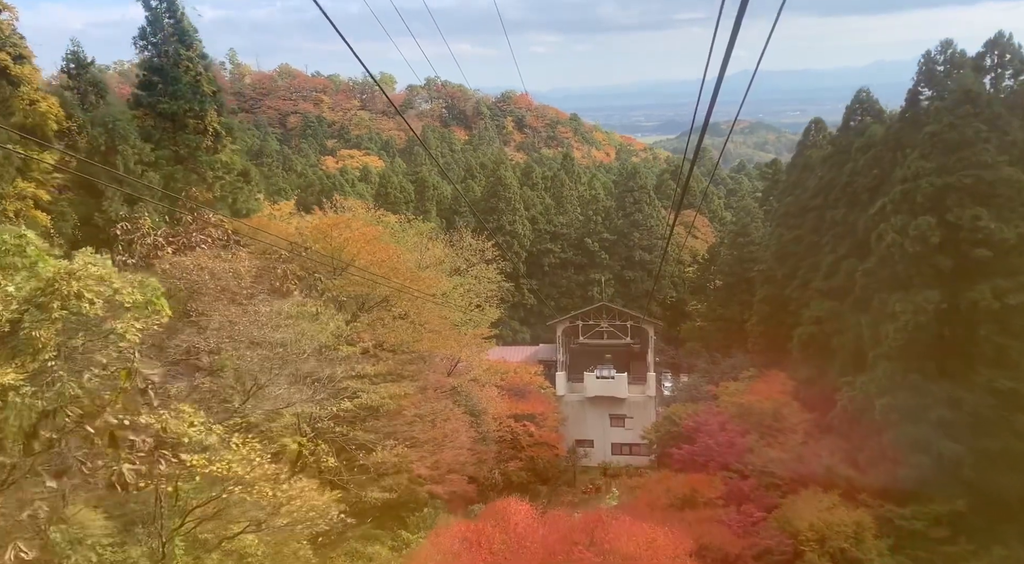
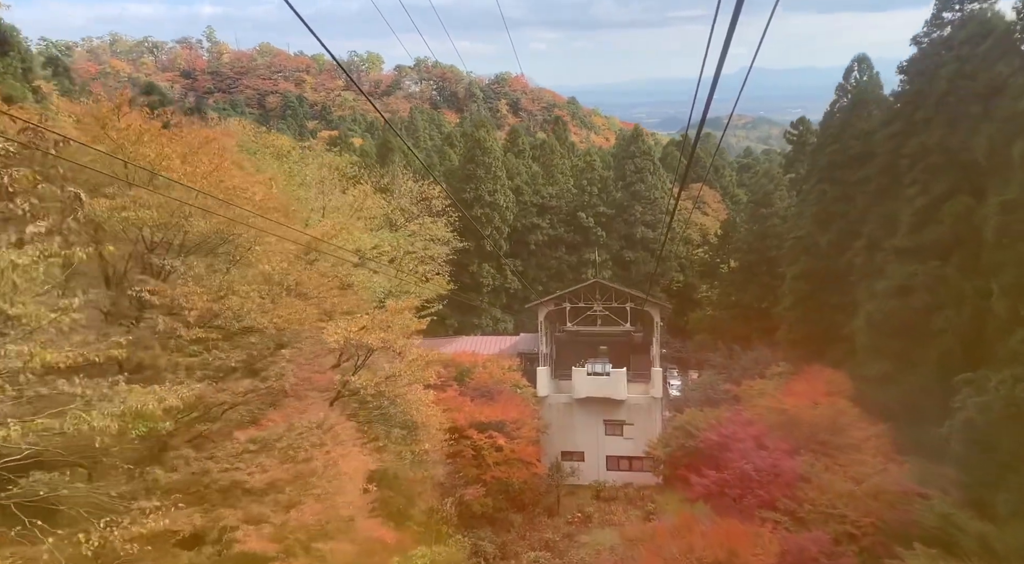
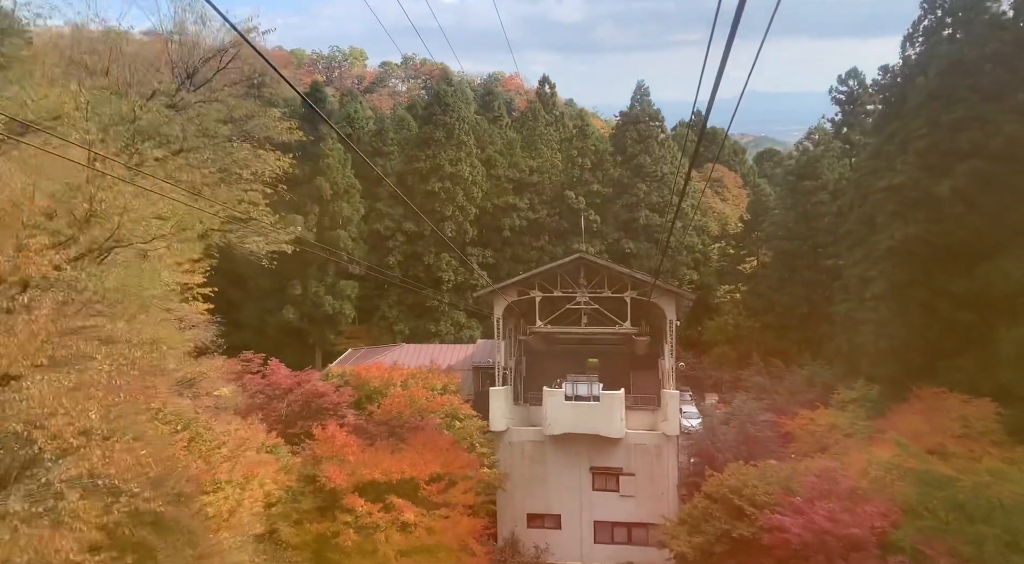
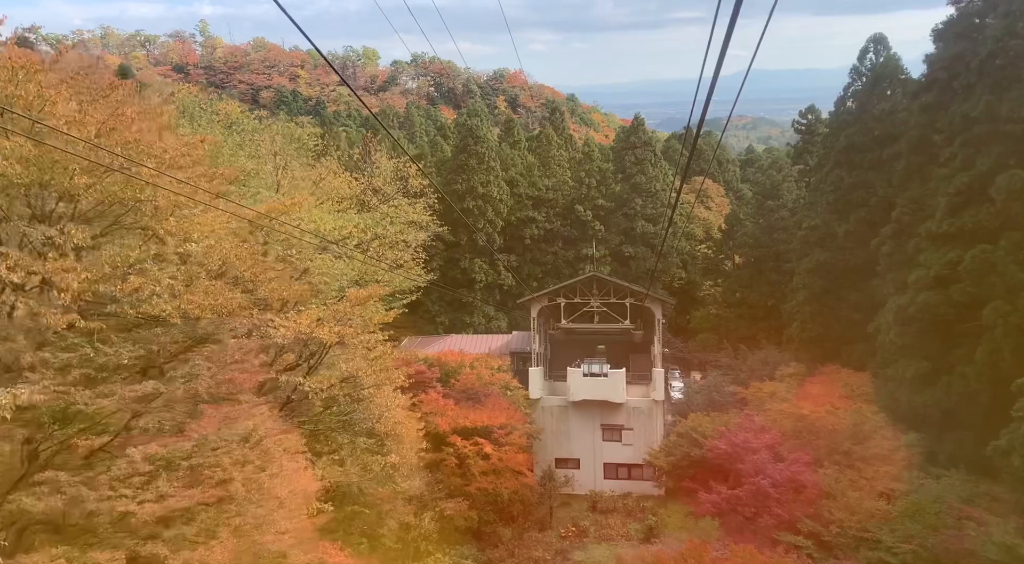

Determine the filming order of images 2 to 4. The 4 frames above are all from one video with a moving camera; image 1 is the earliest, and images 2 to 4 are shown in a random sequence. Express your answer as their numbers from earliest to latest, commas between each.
2, 4, 3
